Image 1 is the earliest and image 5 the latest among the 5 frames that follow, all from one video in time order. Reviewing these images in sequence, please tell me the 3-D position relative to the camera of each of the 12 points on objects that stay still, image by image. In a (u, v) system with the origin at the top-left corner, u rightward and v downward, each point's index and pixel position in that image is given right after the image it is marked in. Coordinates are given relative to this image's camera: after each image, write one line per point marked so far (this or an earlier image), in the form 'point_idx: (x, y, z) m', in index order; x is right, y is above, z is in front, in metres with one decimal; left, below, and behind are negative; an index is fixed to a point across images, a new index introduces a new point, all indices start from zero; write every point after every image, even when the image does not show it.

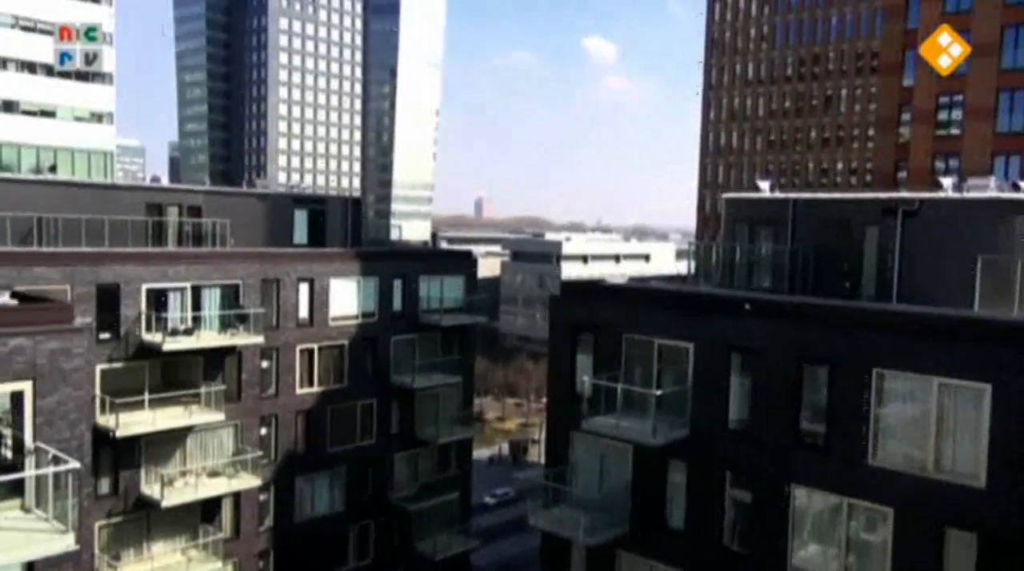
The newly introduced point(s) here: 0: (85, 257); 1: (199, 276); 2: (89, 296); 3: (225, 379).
0: (-7.6, +0.5, +17.1) m
1: (-6.2, +0.2, +18.8) m
2: (-7.6, -0.2, +17.2) m
3: (-5.9, -1.9, +19.6) m
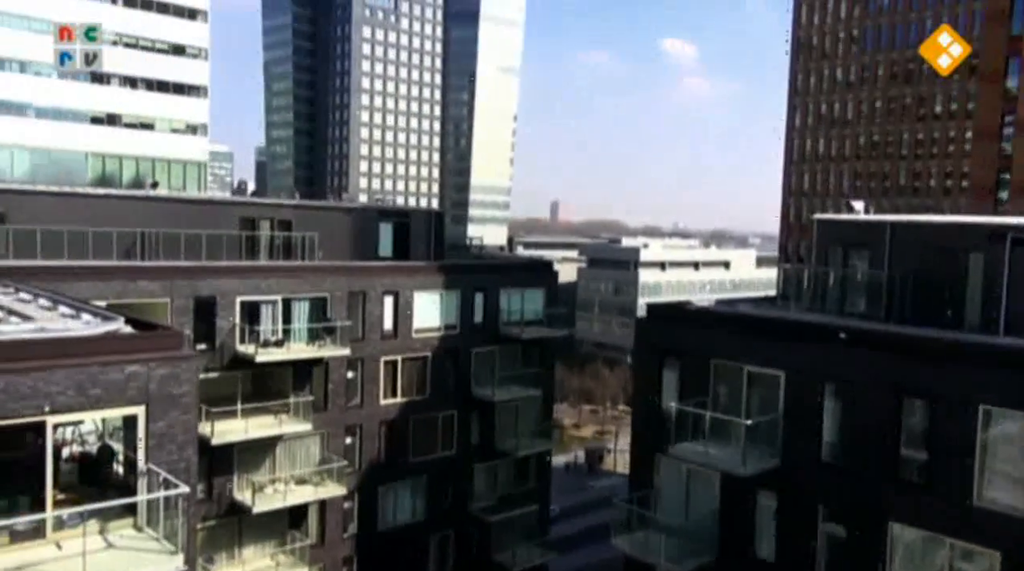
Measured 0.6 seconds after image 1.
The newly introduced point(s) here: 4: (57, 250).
0: (-6.1, +0.3, +17.7) m
1: (-4.5, -0.1, +19.3) m
2: (-6.1, -0.4, +17.8) m
3: (-4.2, -2.2, +20.1) m
4: (-9.0, +0.7, +19.1) m
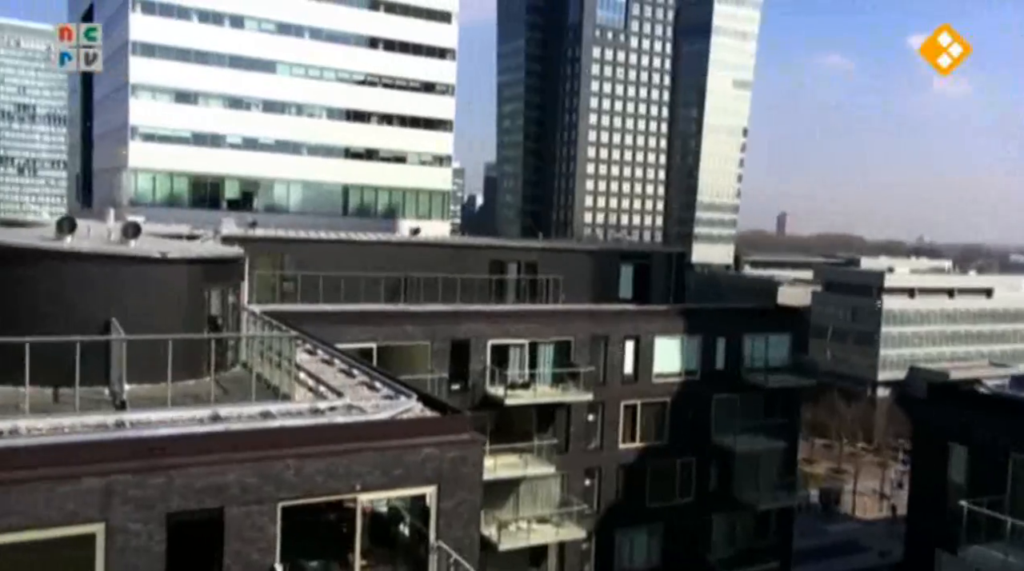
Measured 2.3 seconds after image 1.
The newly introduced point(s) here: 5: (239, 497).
0: (-1.4, -0.6, +18.9) m
1: (+0.5, -1.0, +20.0) m
2: (-1.4, -1.3, +18.9) m
3: (+0.9, -3.2, +20.6) m
4: (-3.9, -0.1, +20.9) m
5: (-1.9, -1.5, +6.5) m
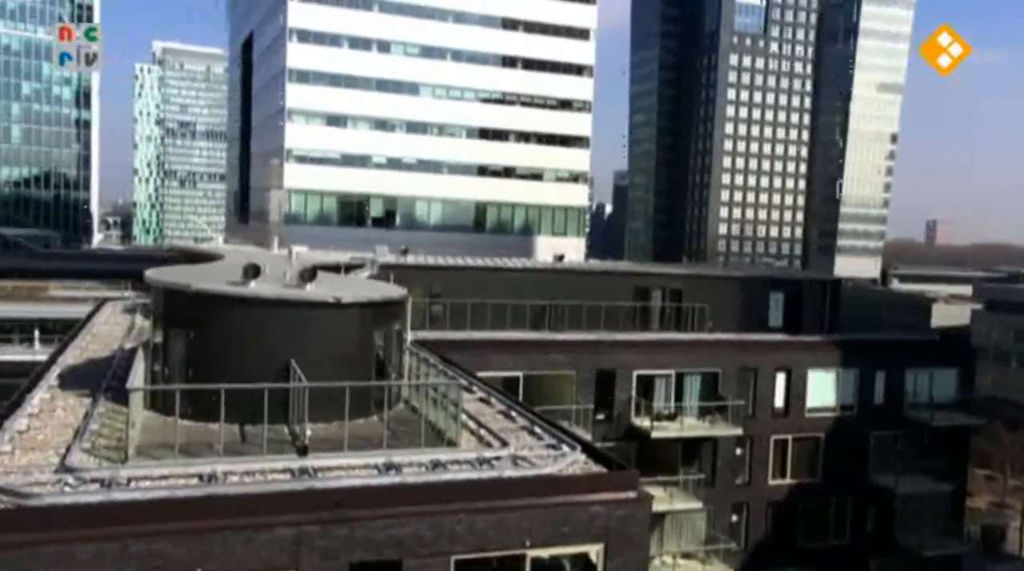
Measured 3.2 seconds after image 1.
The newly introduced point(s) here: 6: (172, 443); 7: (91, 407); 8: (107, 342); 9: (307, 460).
0: (+1.5, -1.2, +18.9) m
1: (+3.6, -1.7, +19.7) m
2: (+1.5, -1.9, +18.9) m
3: (+4.0, -3.9, +20.3) m
4: (-0.7, -0.8, +21.2) m
5: (-0.7, -1.9, +6.7) m
6: (-3.0, -1.4, +8.4) m
7: (-4.6, -1.4, +10.4) m
8: (-7.5, -1.2, +17.6) m
9: (-1.6, -1.3, +7.2) m
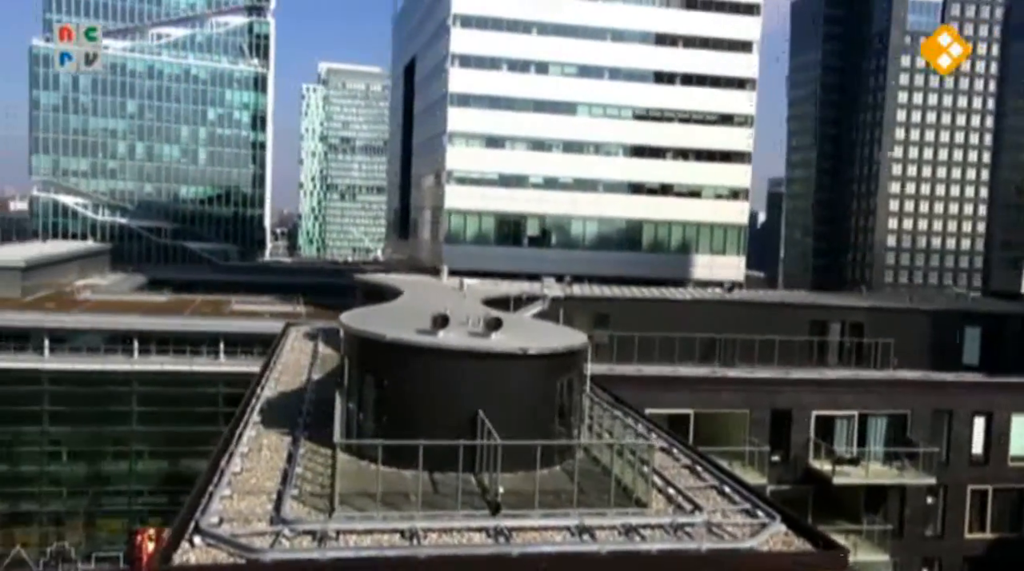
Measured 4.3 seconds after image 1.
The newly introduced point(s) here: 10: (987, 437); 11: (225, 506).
0: (+4.8, -1.9, +18.3) m
1: (+7.0, -2.4, +18.8) m
2: (+4.8, -2.6, +18.3) m
3: (+7.5, -4.6, +19.2) m
4: (+3.1, -1.5, +21.0) m
5: (+0.7, -2.3, +6.6) m
6: (-1.3, -1.9, +8.7) m
7: (-2.5, -1.9, +10.9) m
8: (-4.3, -1.8, +18.5) m
9: (-0.1, -1.8, +7.3) m
10: (+9.7, -3.1, +19.6) m
11: (-2.5, -1.9, +8.3) m
